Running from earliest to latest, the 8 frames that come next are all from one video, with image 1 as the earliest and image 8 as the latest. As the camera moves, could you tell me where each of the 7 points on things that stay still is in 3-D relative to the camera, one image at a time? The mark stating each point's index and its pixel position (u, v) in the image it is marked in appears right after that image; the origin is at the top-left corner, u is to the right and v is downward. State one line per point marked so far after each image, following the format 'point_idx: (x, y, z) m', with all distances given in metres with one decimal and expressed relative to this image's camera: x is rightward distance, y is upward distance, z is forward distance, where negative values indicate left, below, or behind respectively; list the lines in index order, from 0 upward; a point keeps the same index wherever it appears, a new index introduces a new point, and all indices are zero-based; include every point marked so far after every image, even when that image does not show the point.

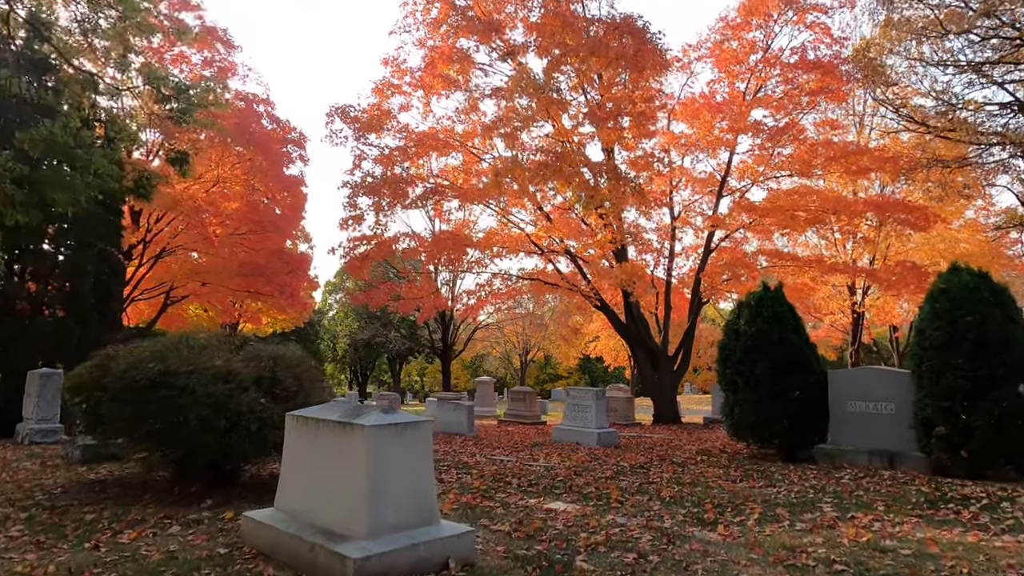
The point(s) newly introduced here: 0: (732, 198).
0: (+5.2, +2.1, +15.6) m
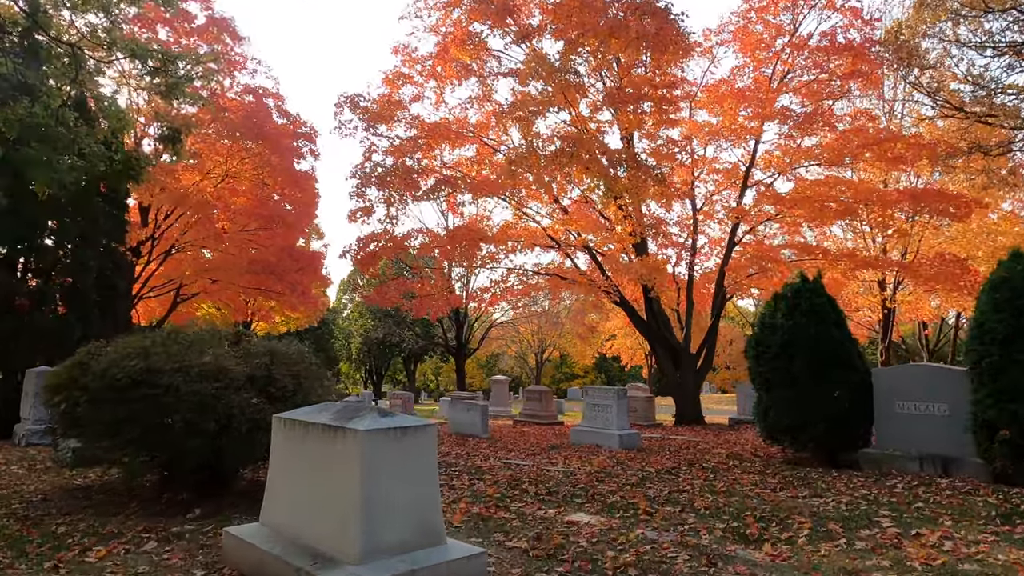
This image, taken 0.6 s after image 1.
0: (+5.5, +2.2, +15.0) m
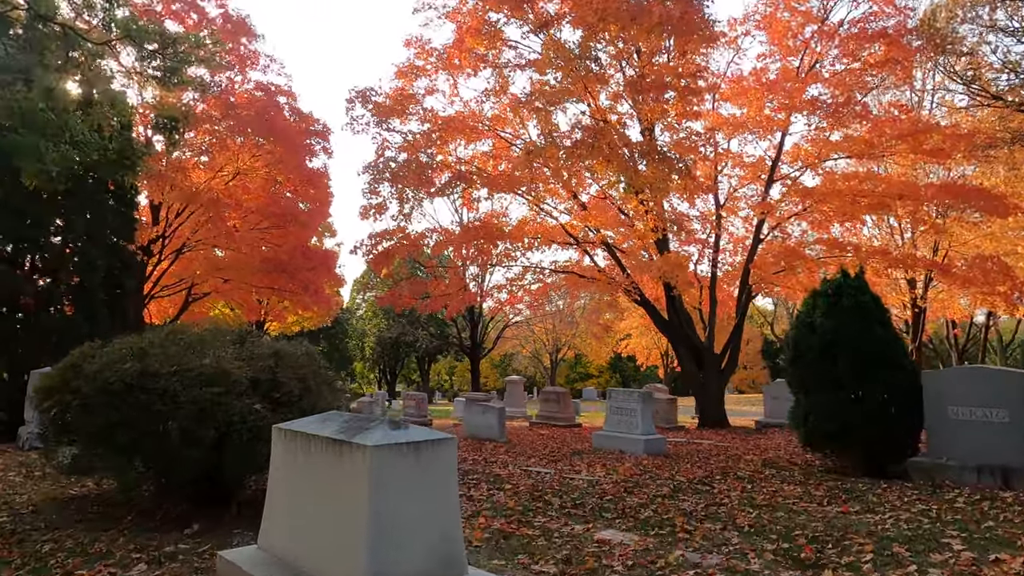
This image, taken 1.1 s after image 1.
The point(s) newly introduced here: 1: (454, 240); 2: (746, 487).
0: (+5.9, +2.2, +14.4) m
1: (-1.2, +1.0, +13.9) m
2: (+2.1, -1.8, +6.1) m
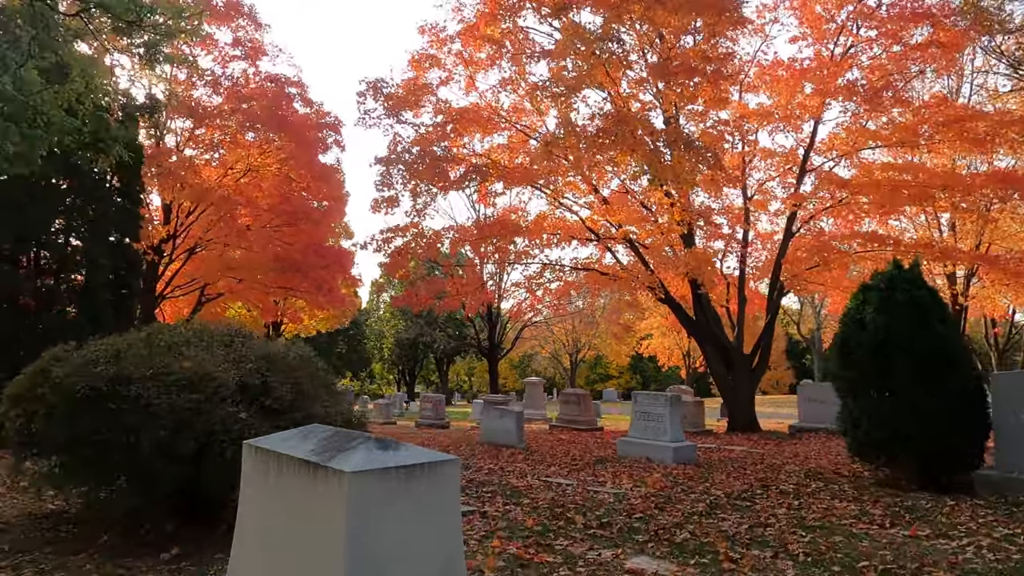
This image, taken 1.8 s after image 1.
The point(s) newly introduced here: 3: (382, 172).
0: (+6.2, +2.3, +13.7) m
1: (-0.9, +1.0, +13.4) m
2: (+2.3, -1.8, +5.4) m
3: (-2.4, +2.2, +12.4) m
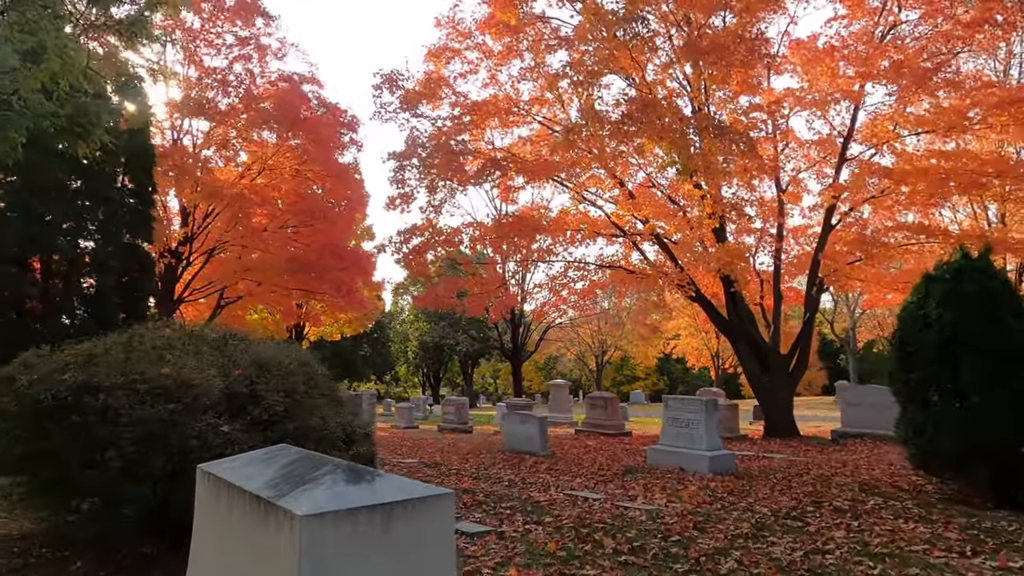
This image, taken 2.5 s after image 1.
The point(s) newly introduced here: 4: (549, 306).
0: (+6.7, +2.4, +12.9) m
1: (-0.4, +1.0, +12.8) m
2: (+2.4, -1.7, +4.8) m
3: (-2.1, +2.2, +11.9) m
4: (+1.1, -0.5, +19.6) m
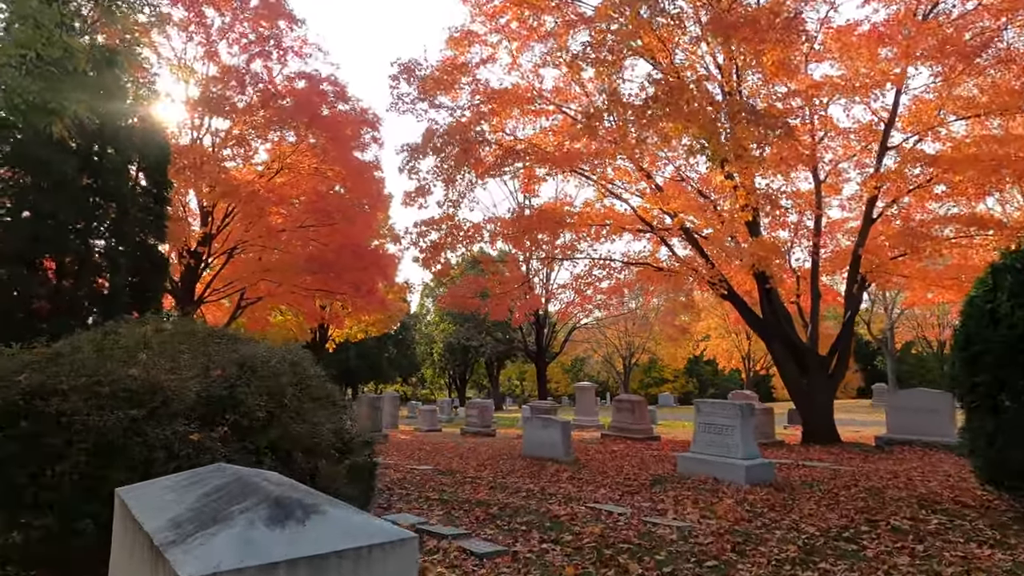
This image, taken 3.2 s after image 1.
0: (+7.0, +2.4, +12.1) m
1: (0.0, +1.1, +12.3) m
2: (+2.5, -1.6, +4.2) m
3: (-1.7, +2.2, +11.5) m
4: (+1.8, -0.5, +19.0) m
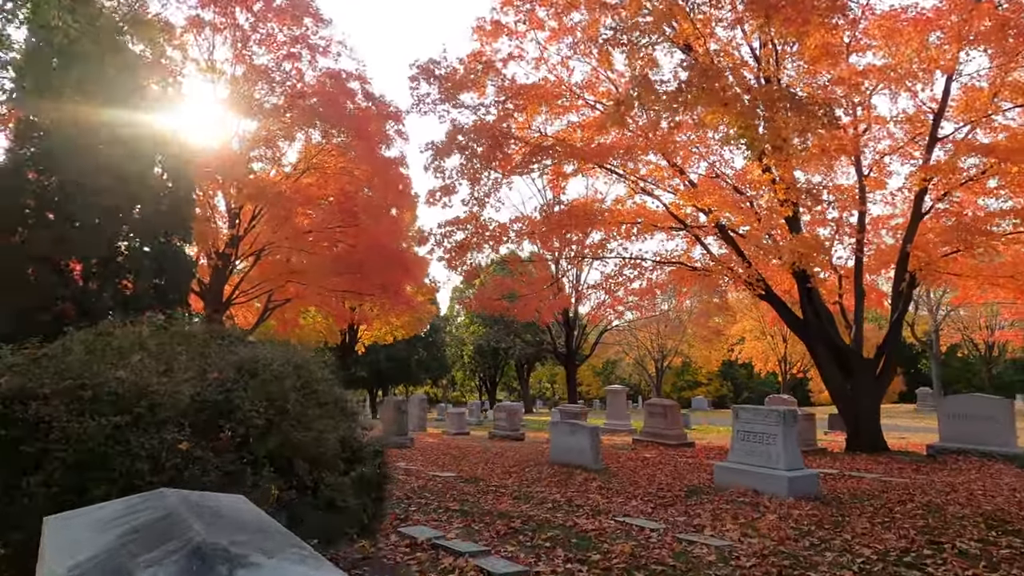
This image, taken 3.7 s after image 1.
0: (+7.5, +2.5, +11.4) m
1: (+0.5, +1.1, +11.9) m
2: (+2.6, -1.6, +3.7) m
3: (-1.3, +2.2, +11.2) m
4: (+2.6, -0.5, +18.6) m
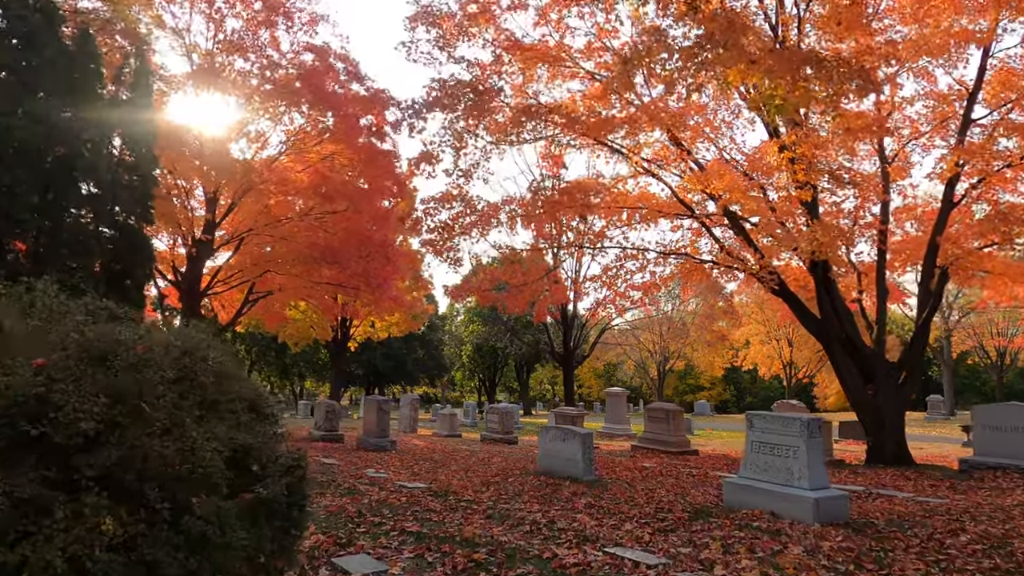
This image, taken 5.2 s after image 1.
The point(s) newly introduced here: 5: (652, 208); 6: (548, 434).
0: (+7.4, +2.5, +10.3) m
1: (+0.3, +1.2, +10.9) m
2: (+2.4, -1.5, +2.6) m
3: (-1.4, +2.4, +10.2) m
4: (+2.5, -0.4, +17.5) m
5: (+2.3, +1.4, +11.2) m
6: (+0.4, -1.9, +8.8) m
